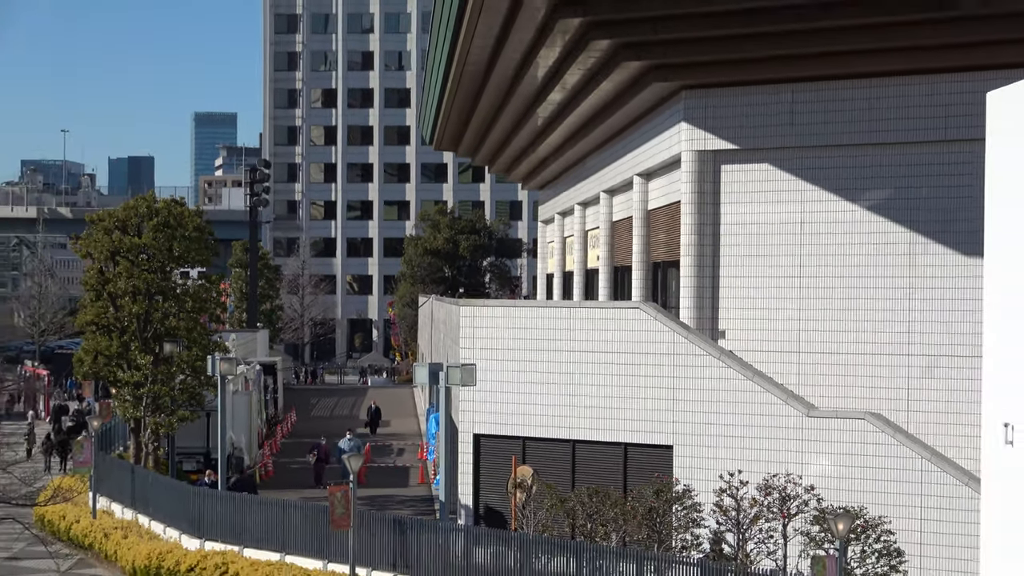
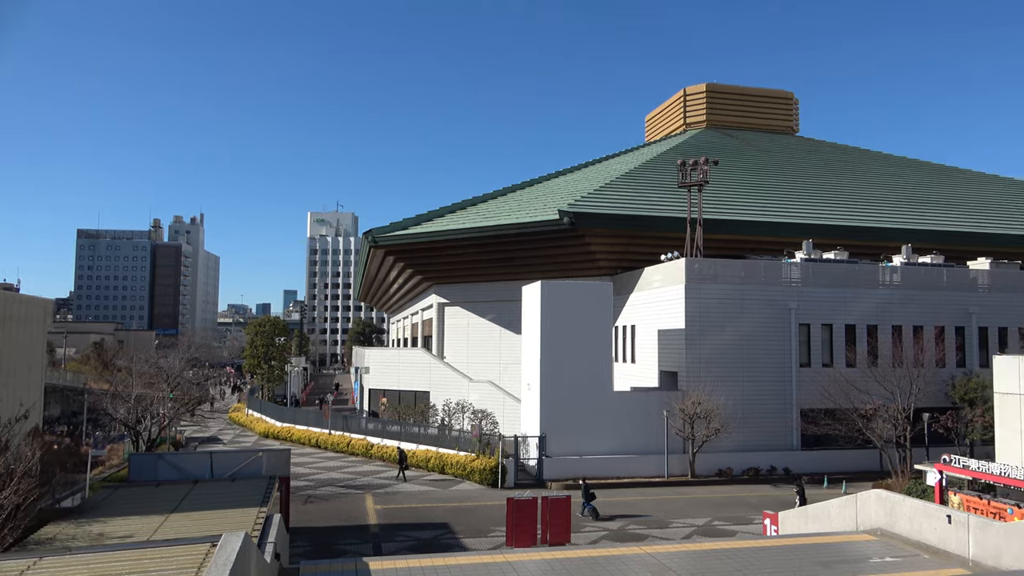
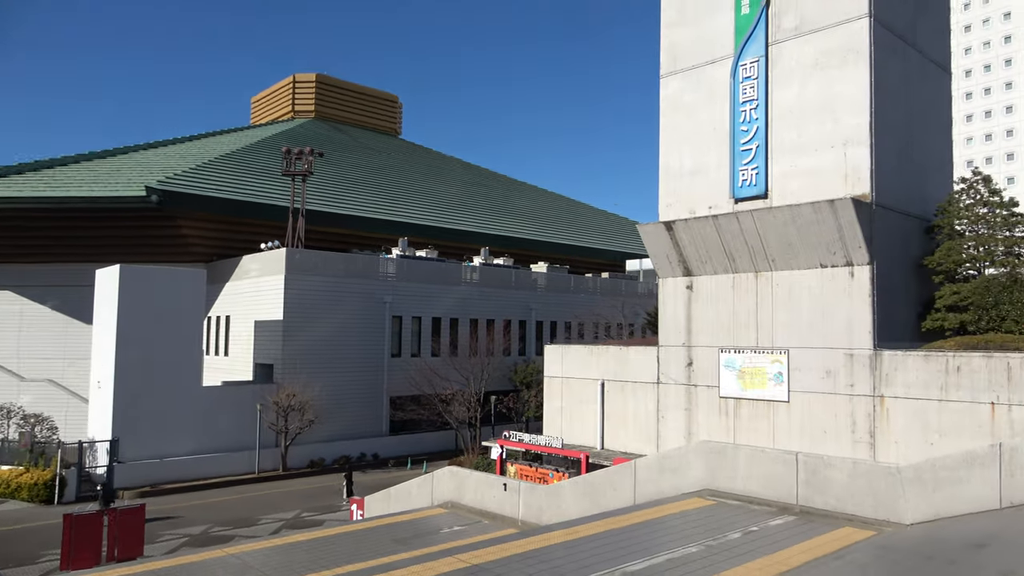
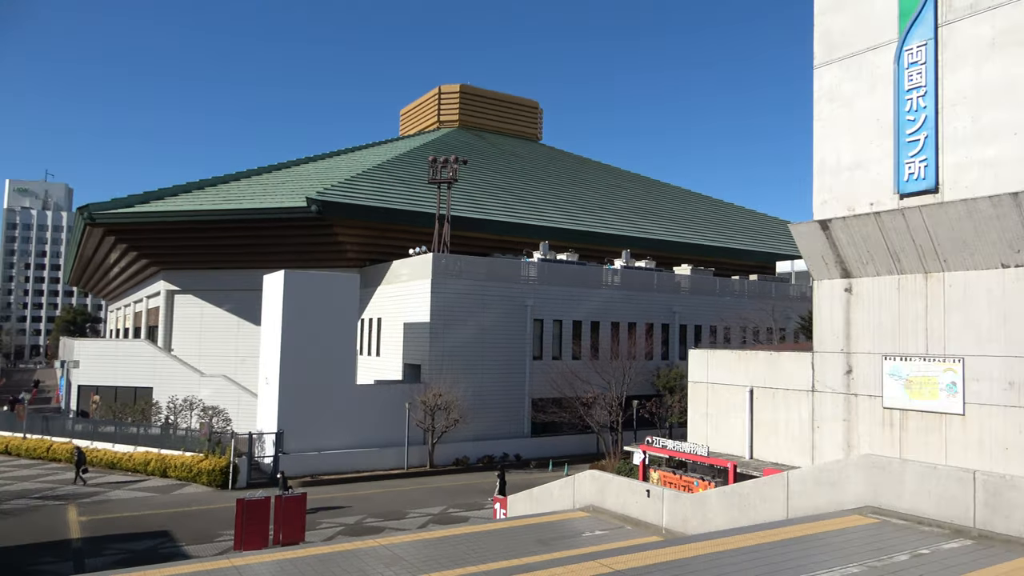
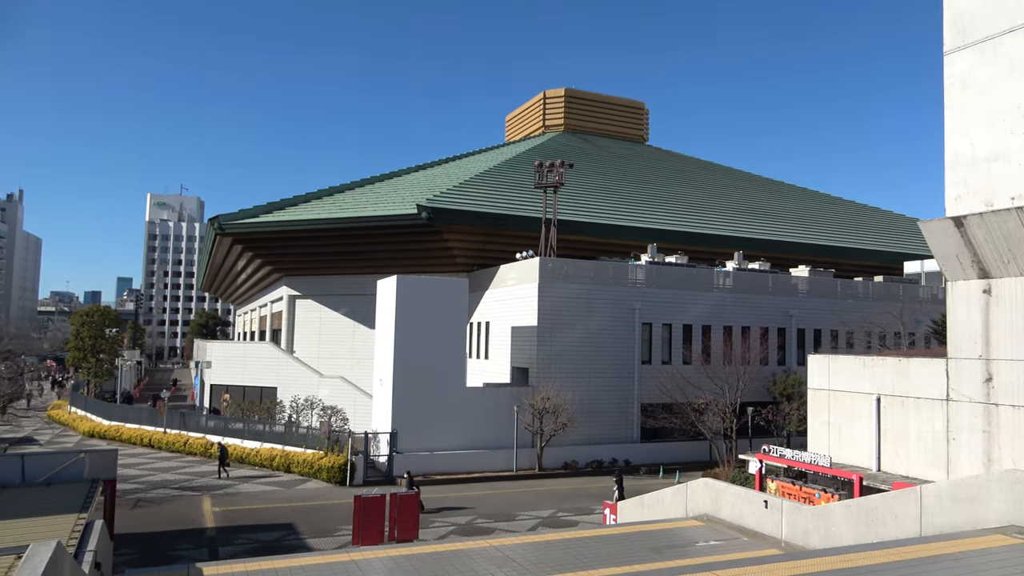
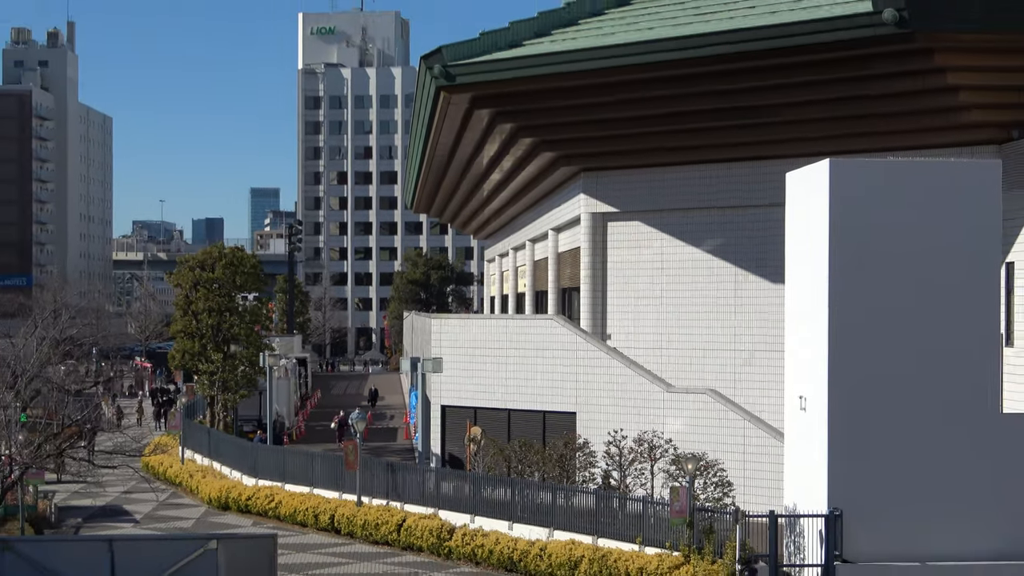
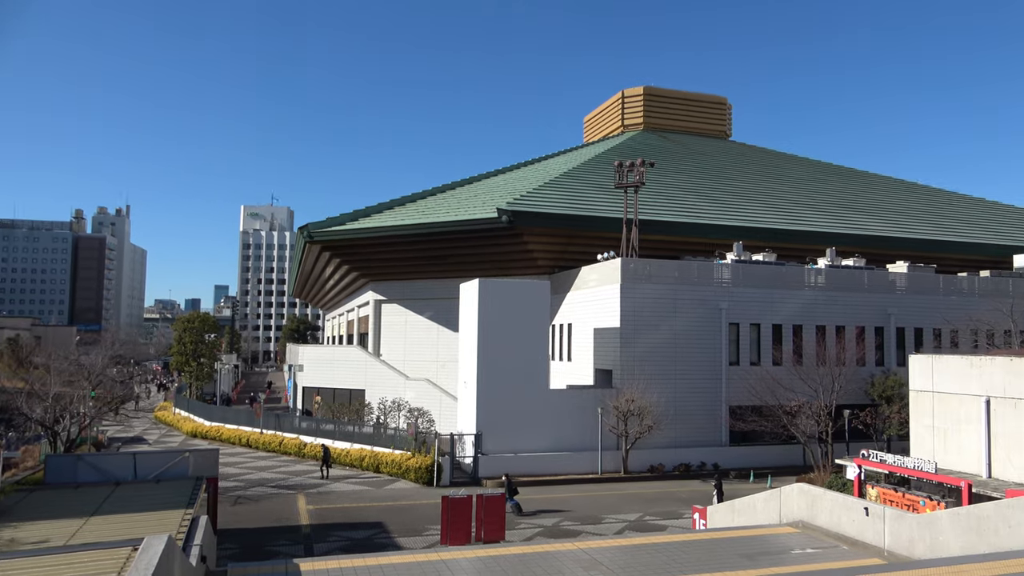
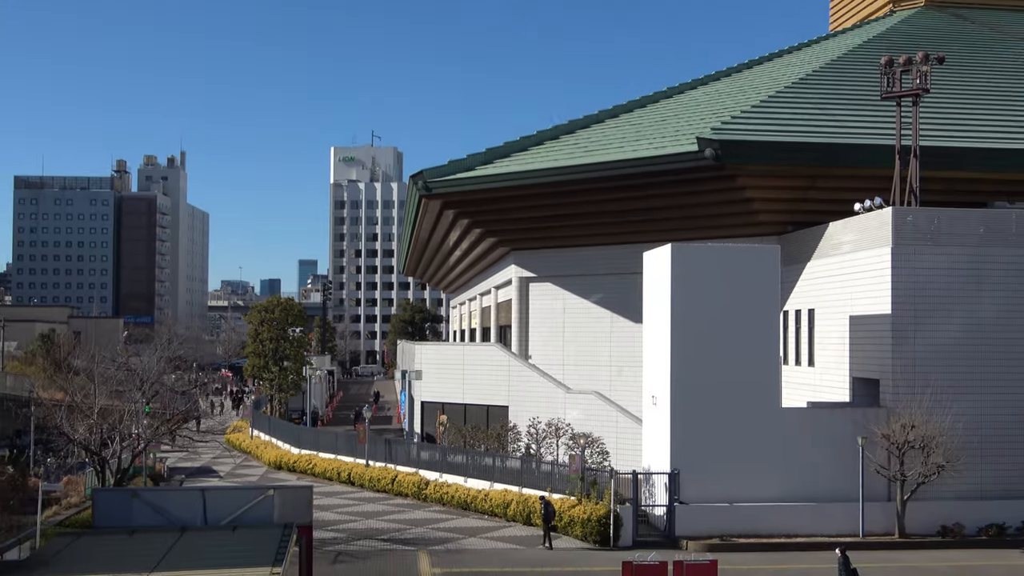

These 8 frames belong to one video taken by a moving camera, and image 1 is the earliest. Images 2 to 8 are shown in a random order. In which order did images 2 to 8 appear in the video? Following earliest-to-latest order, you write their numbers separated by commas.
6, 8, 2, 7, 5, 4, 3
